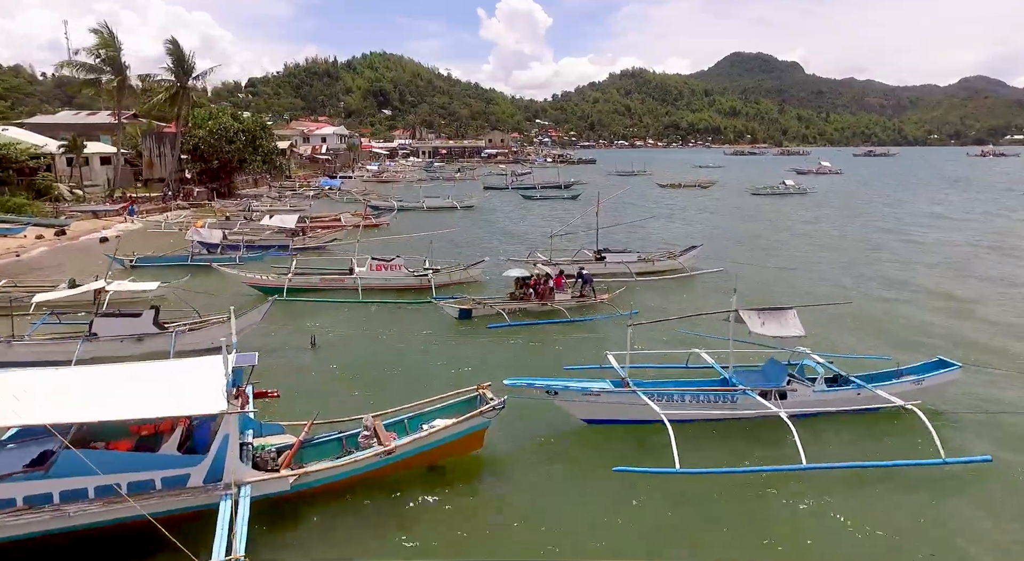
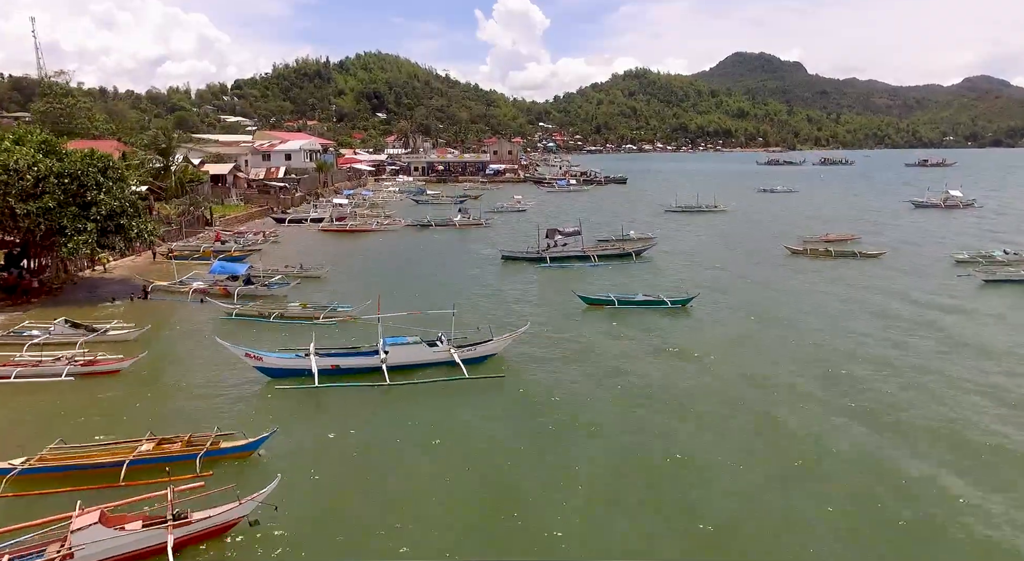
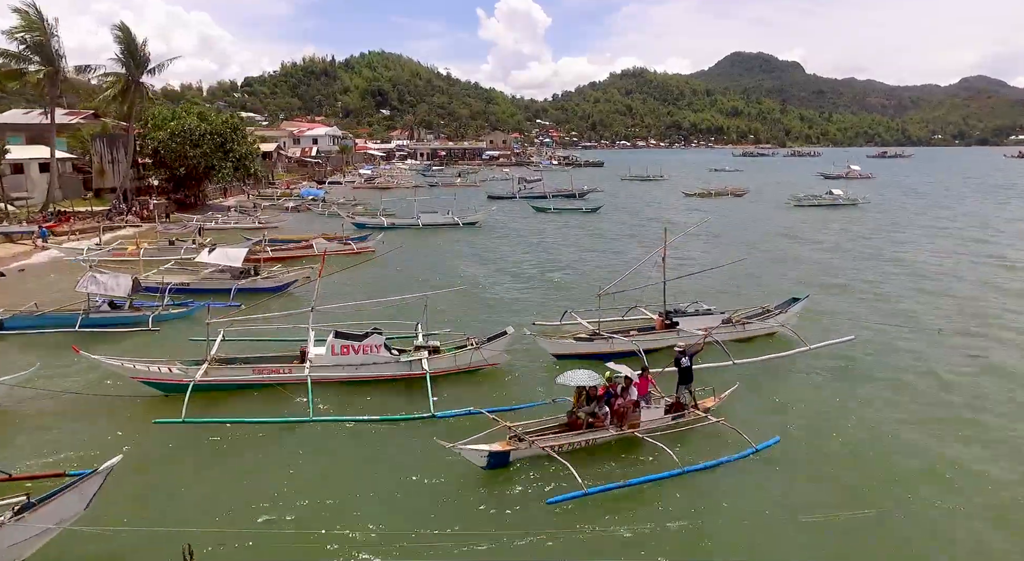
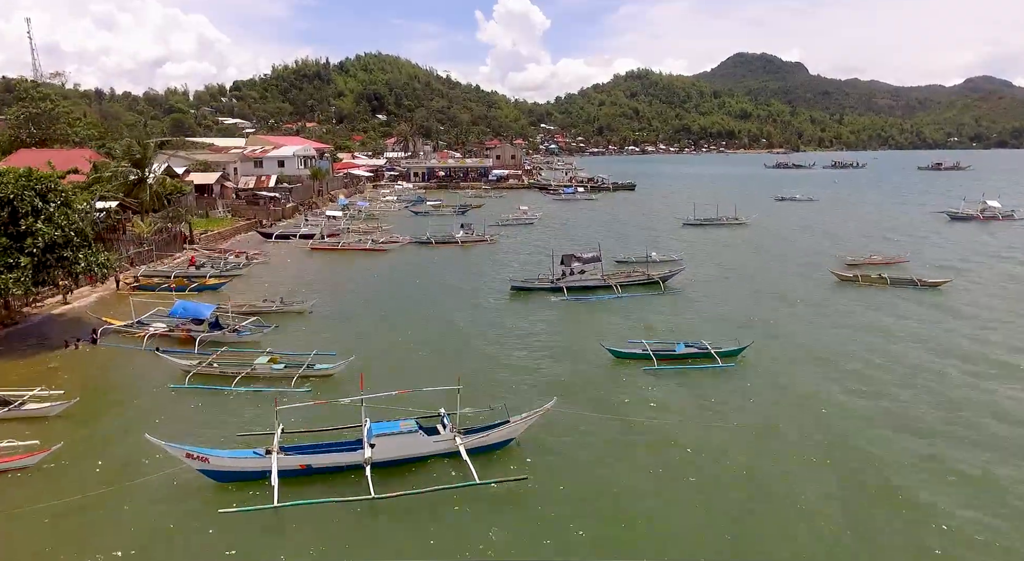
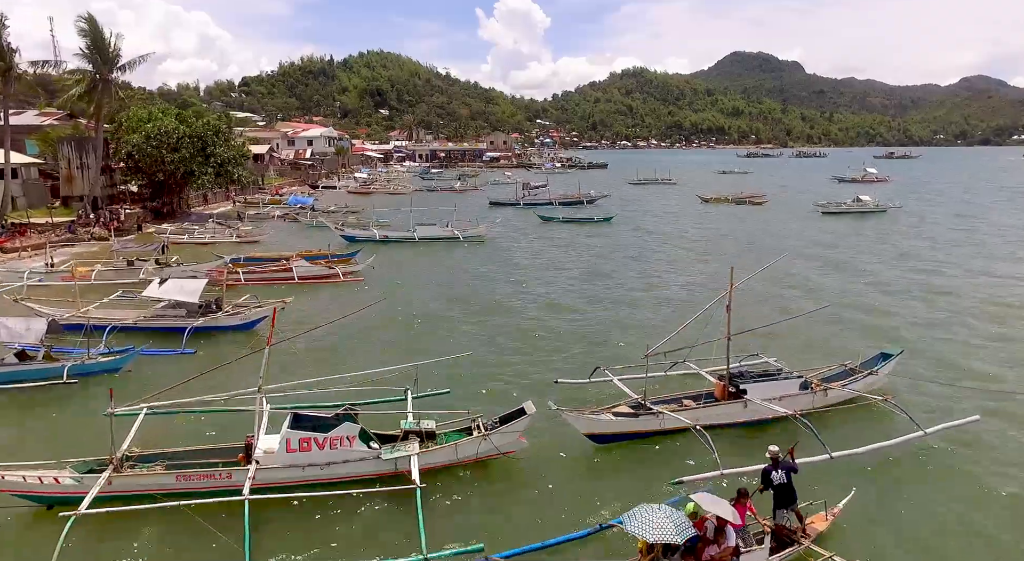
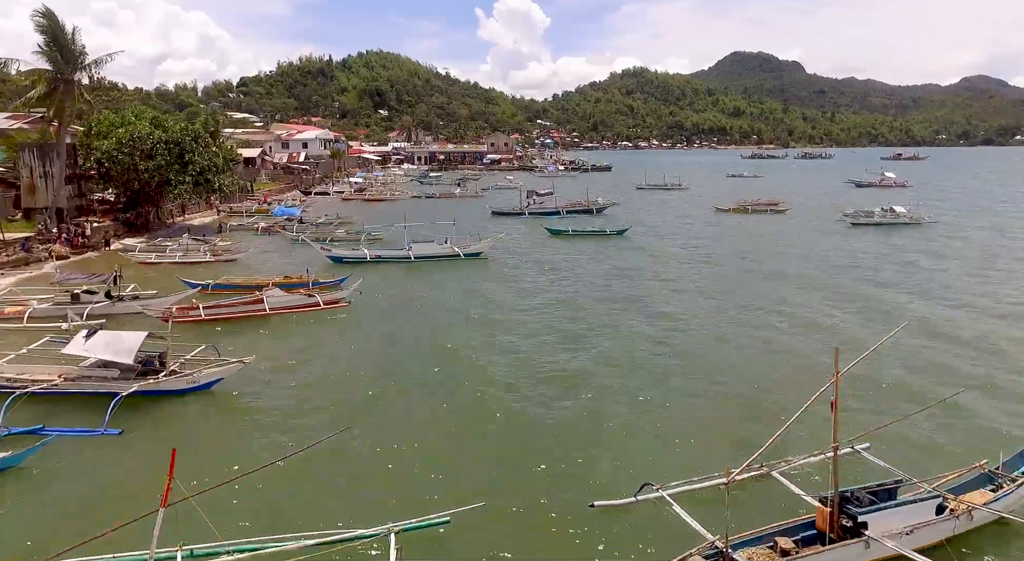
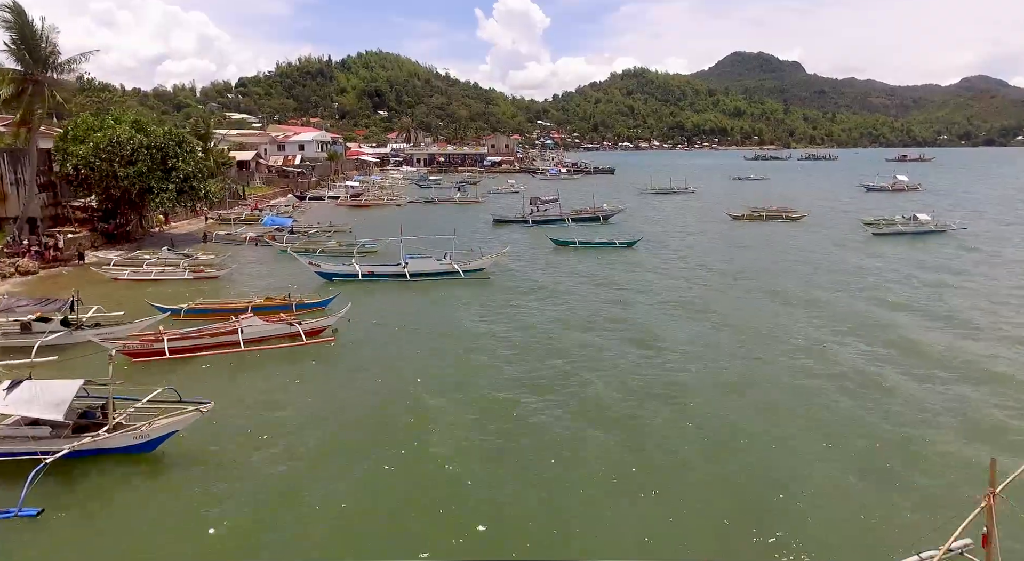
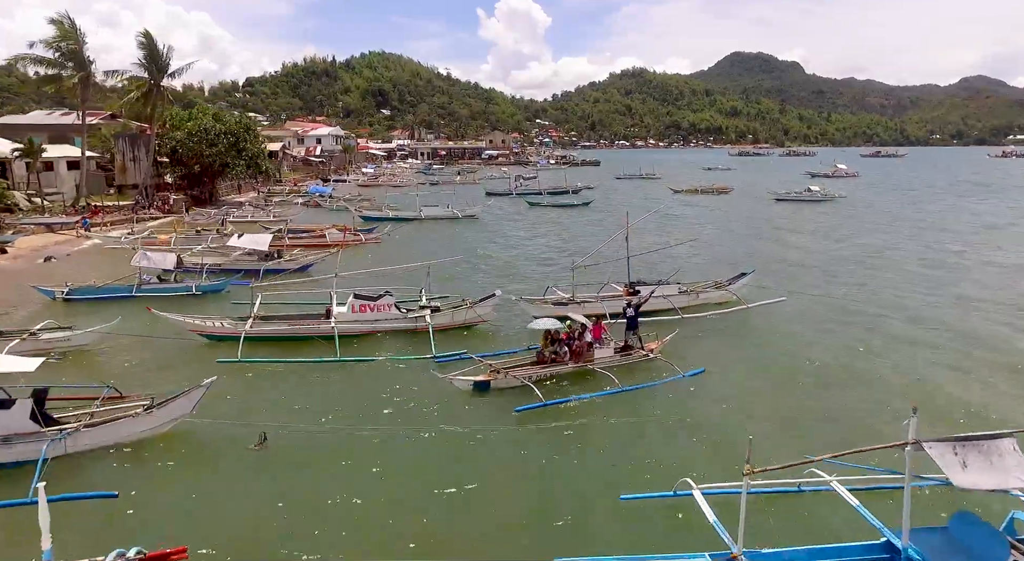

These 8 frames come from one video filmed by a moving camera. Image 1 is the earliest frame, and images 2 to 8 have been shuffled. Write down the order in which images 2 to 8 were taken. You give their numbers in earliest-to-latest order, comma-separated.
8, 3, 5, 6, 7, 2, 4
